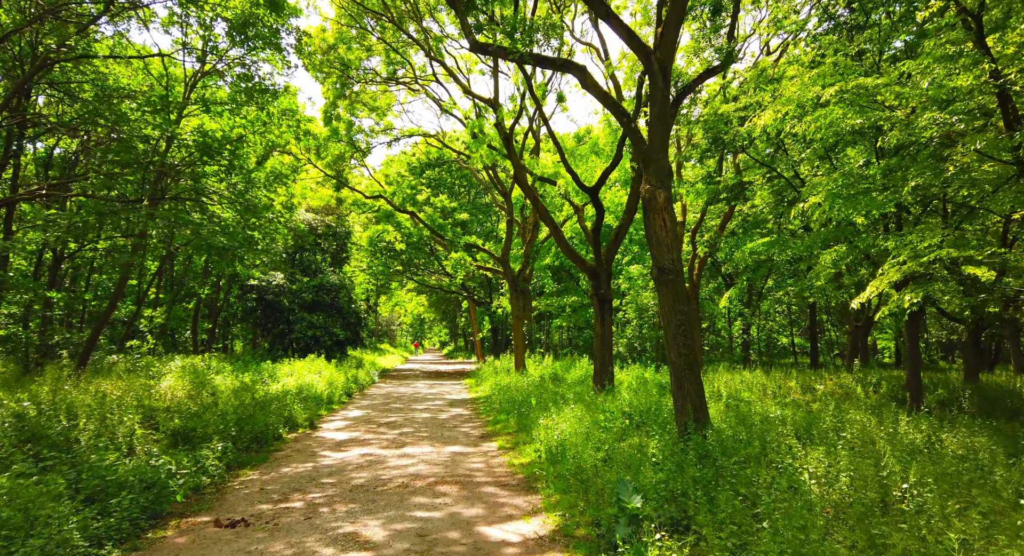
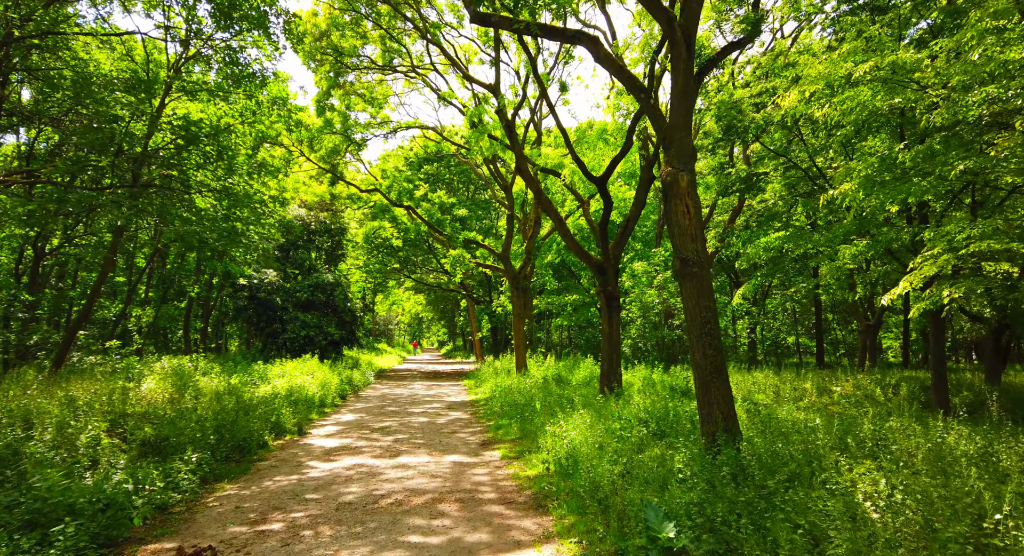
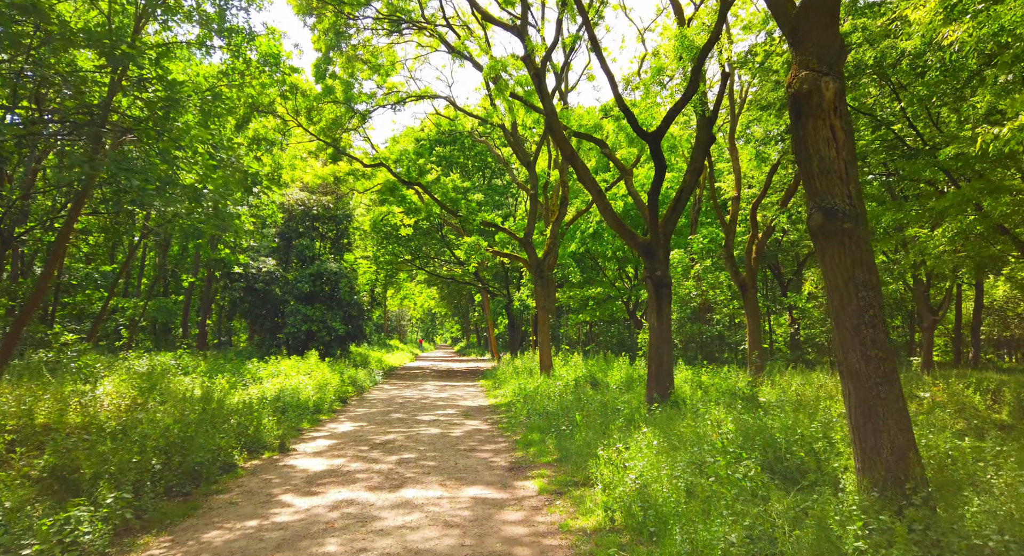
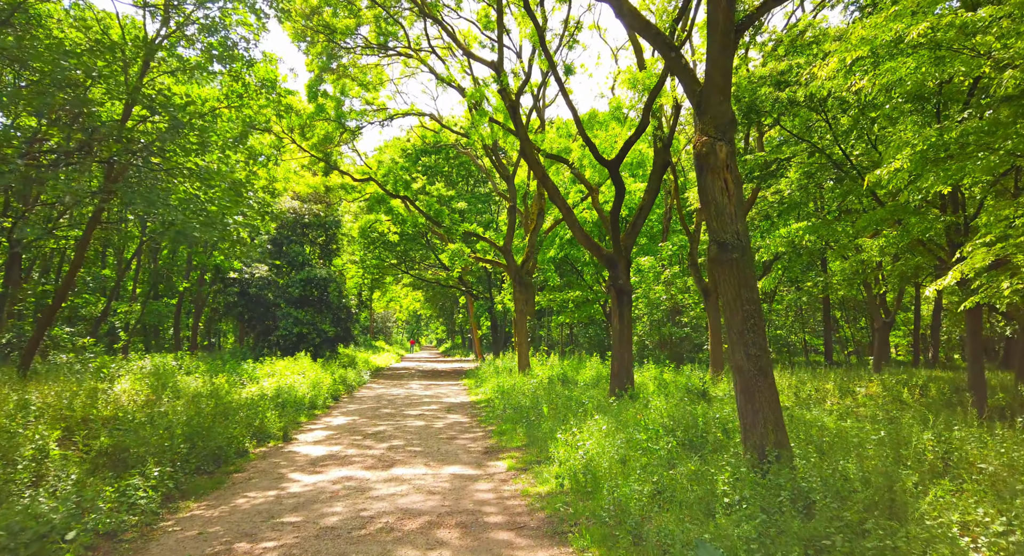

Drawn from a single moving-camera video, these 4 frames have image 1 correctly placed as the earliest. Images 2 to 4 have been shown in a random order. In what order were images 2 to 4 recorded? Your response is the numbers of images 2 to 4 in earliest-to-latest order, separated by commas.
2, 4, 3
